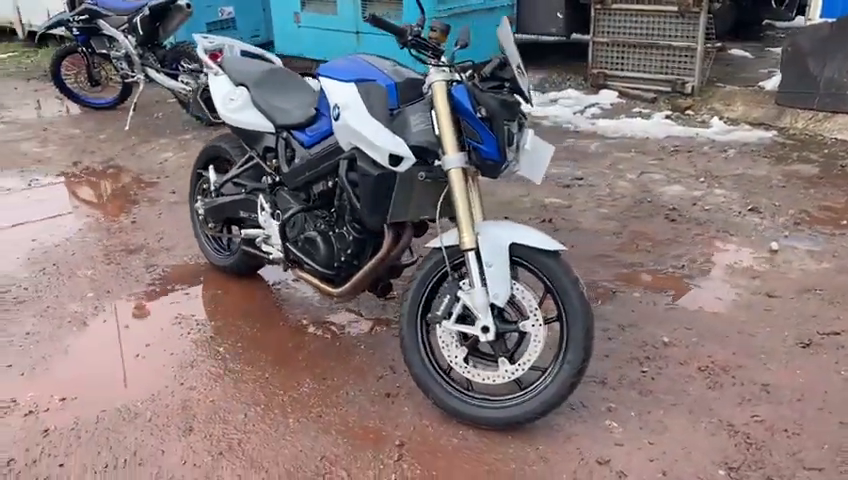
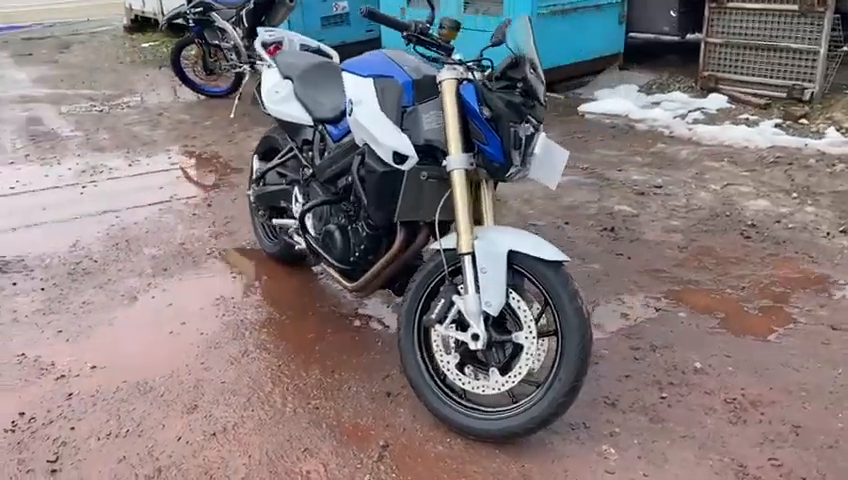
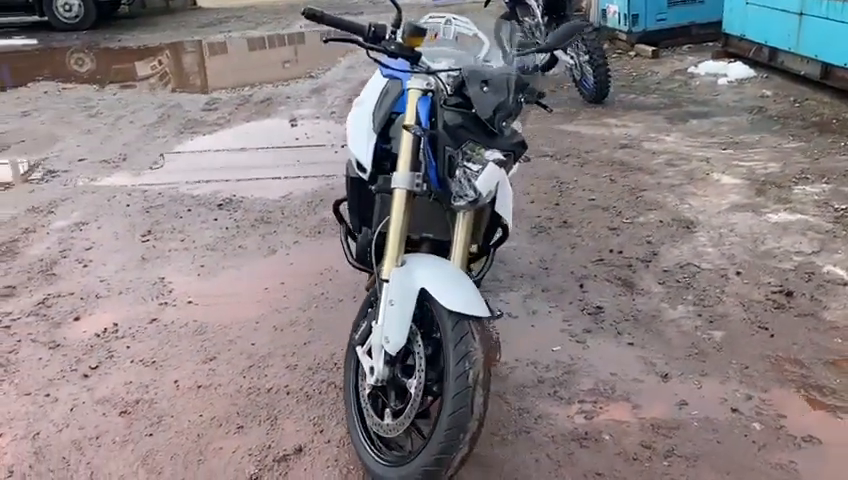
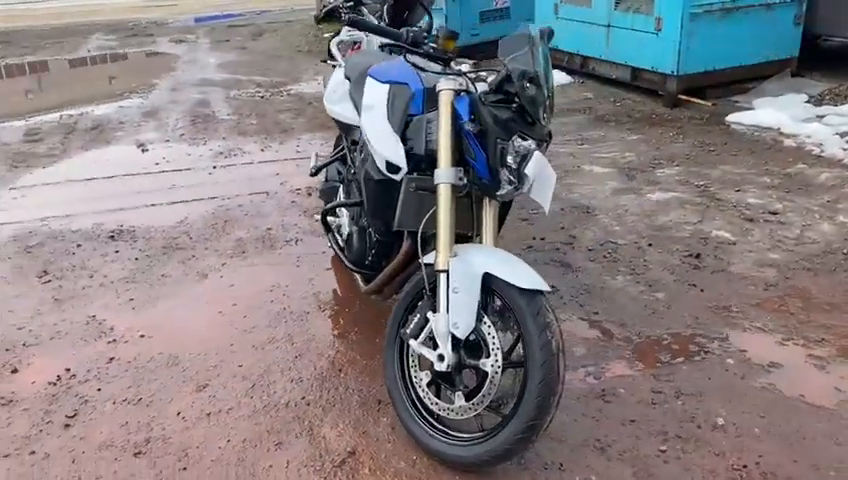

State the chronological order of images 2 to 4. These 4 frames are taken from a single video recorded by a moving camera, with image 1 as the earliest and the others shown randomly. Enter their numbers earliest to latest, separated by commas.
2, 4, 3
